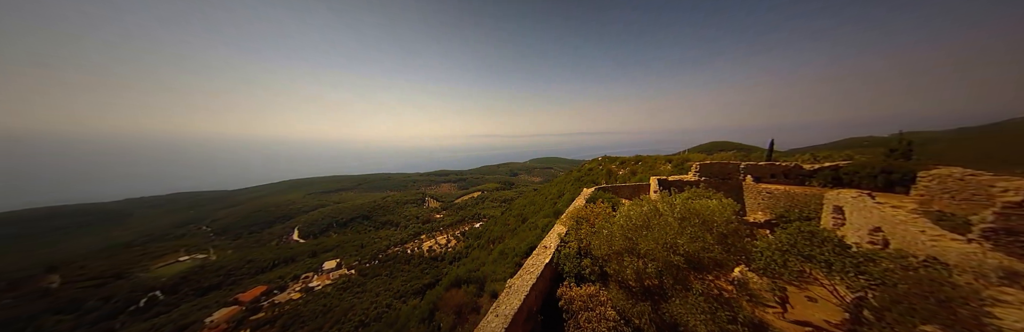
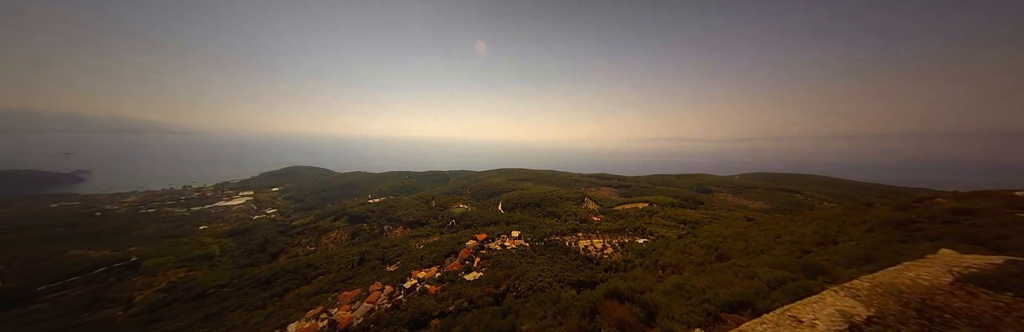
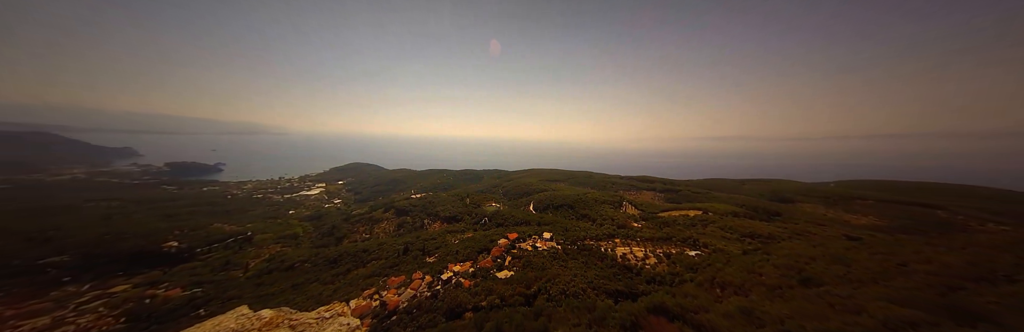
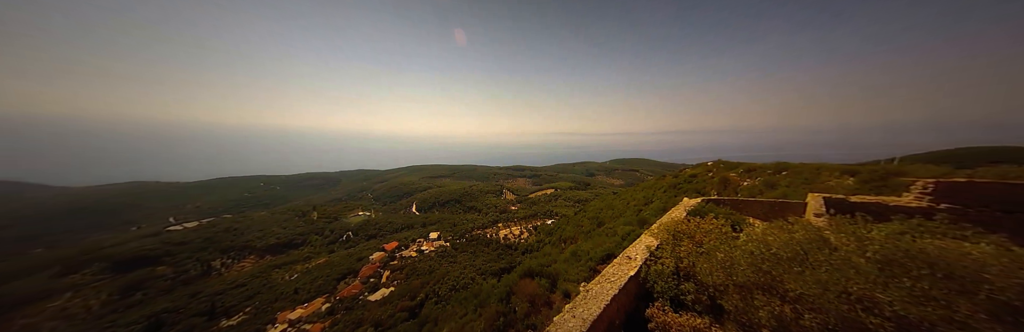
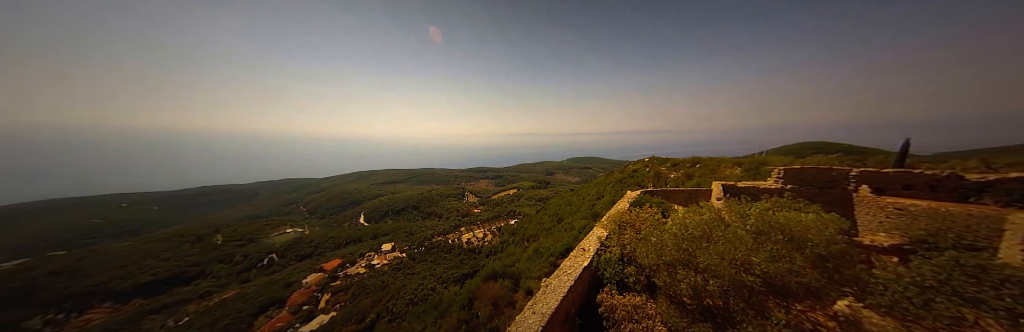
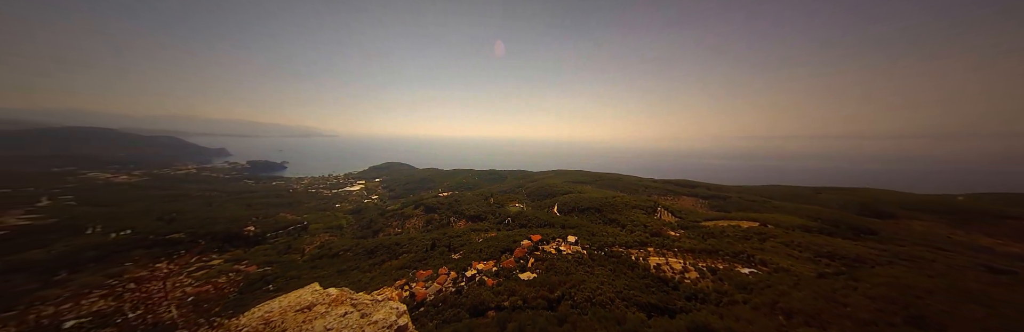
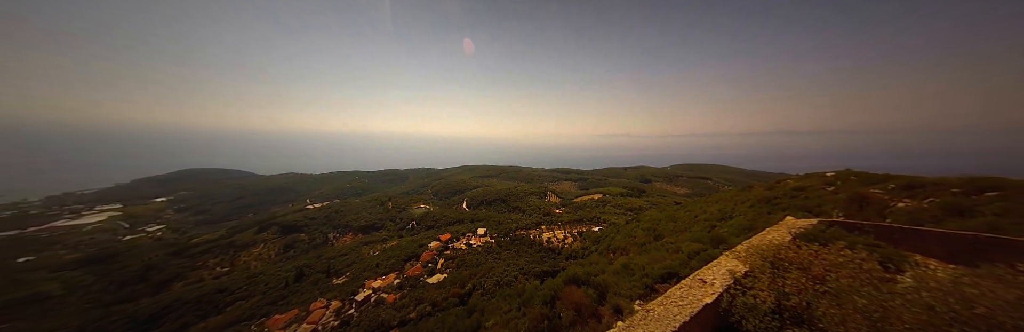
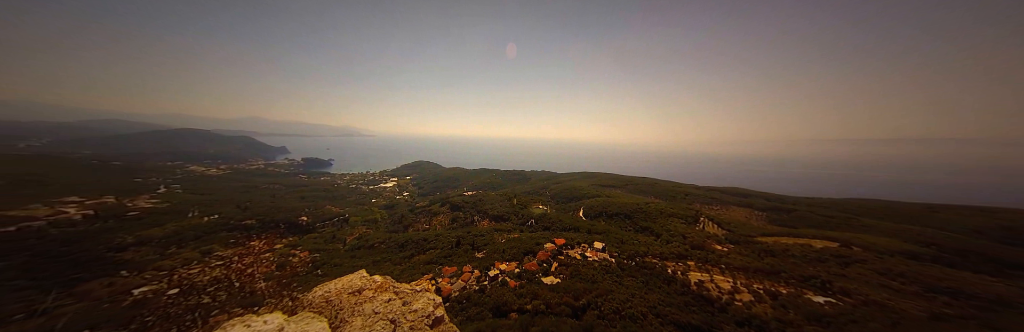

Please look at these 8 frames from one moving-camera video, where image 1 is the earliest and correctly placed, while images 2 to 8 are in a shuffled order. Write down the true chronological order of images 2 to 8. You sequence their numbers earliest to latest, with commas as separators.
5, 4, 7, 2, 3, 6, 8
